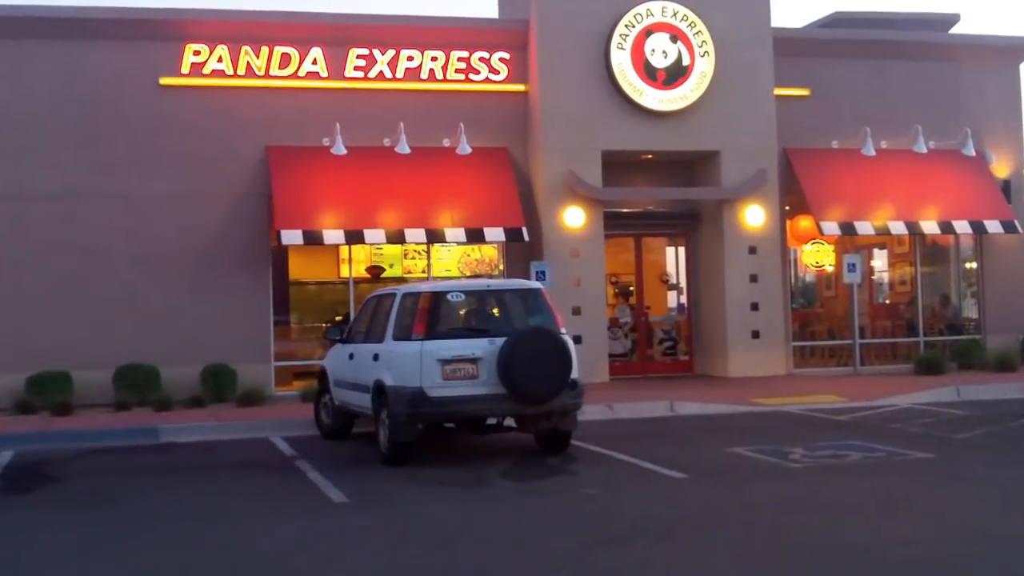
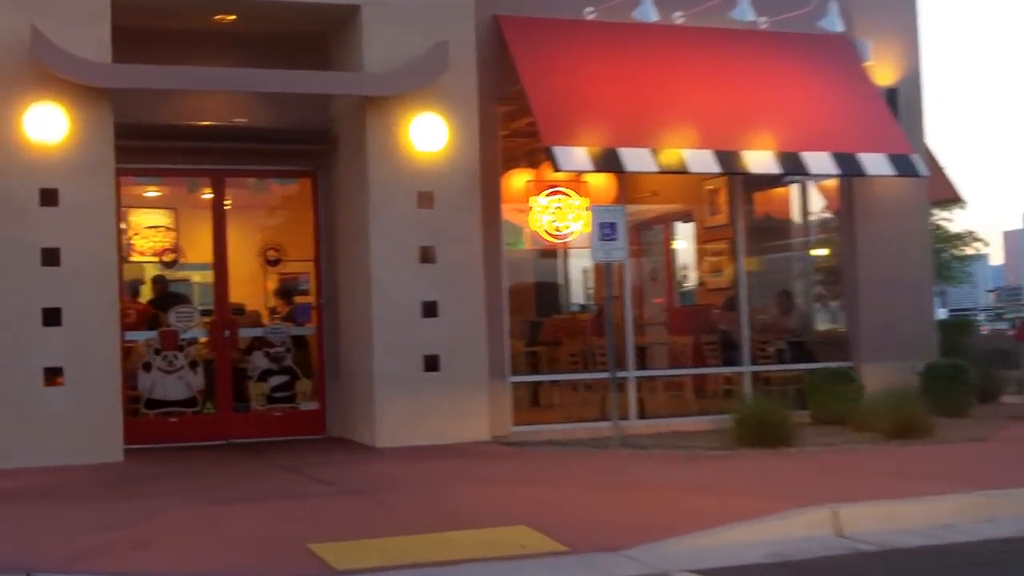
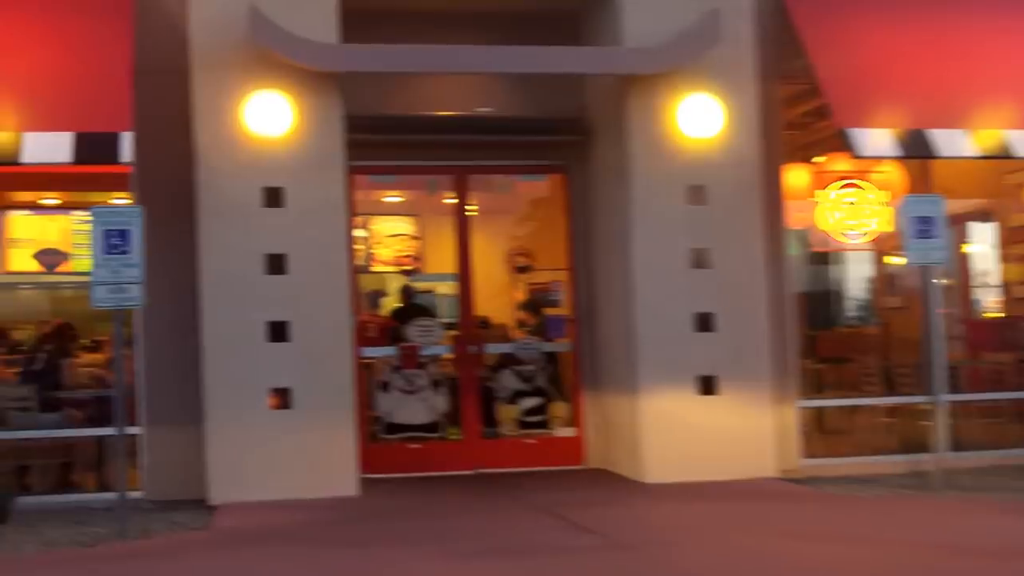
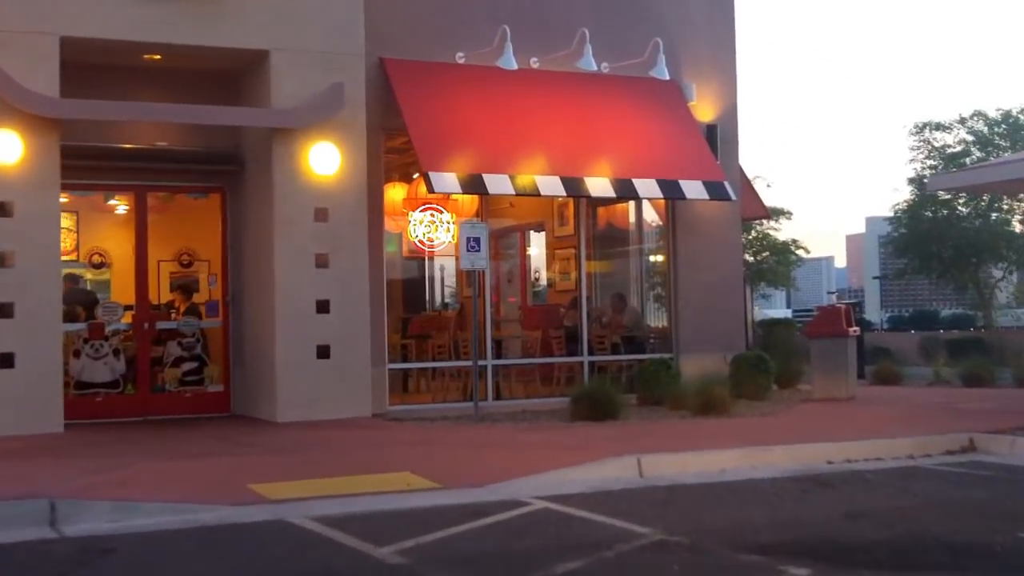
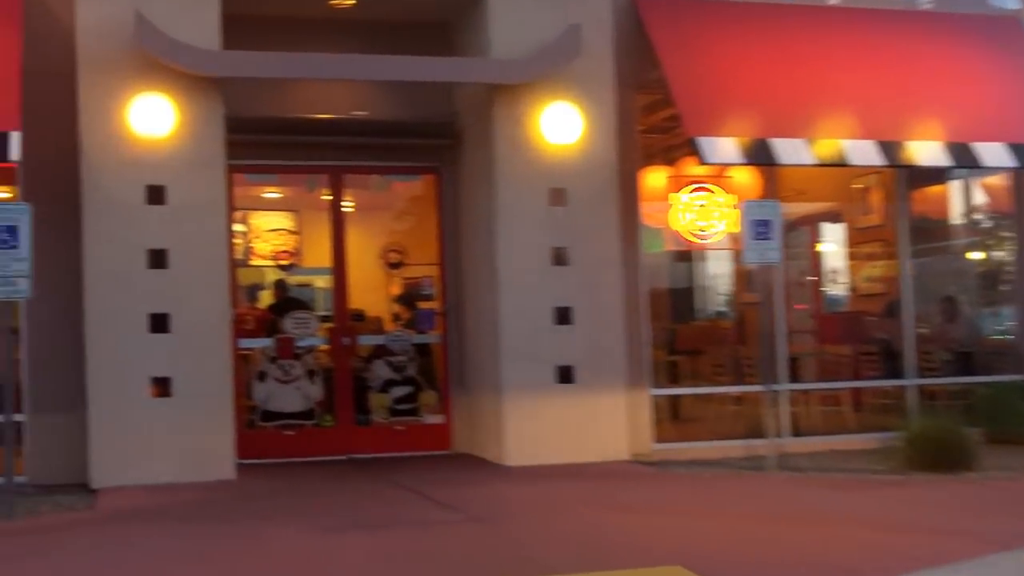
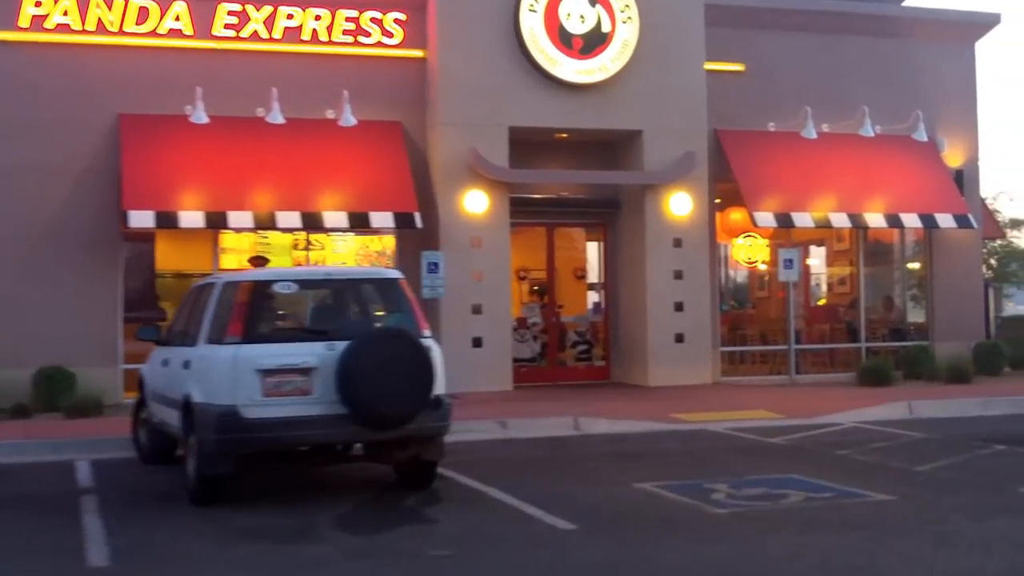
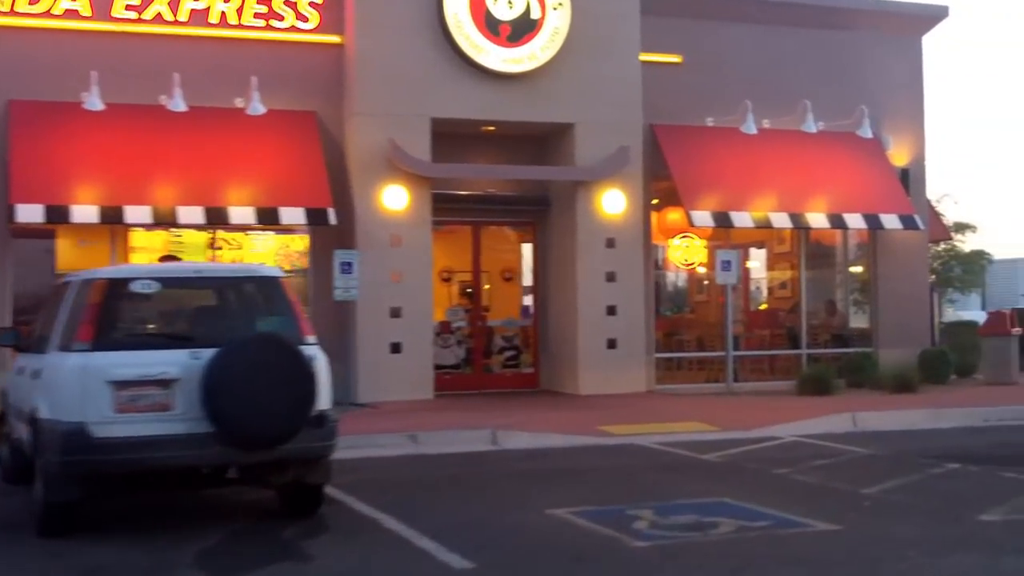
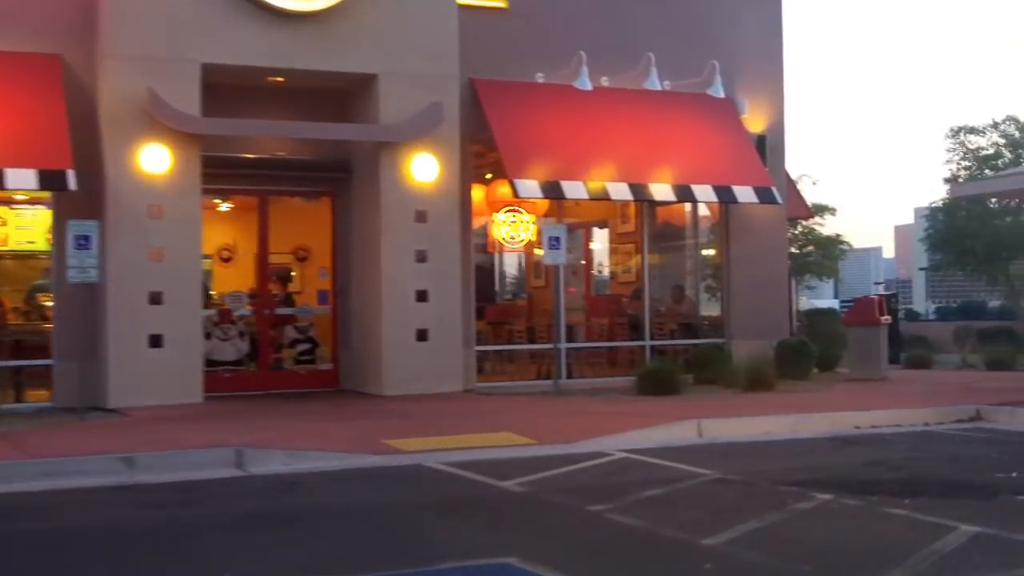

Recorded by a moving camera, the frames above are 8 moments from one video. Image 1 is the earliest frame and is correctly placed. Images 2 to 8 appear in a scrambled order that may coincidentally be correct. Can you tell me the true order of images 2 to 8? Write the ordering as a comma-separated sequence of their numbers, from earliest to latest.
6, 7, 8, 4, 2, 5, 3
